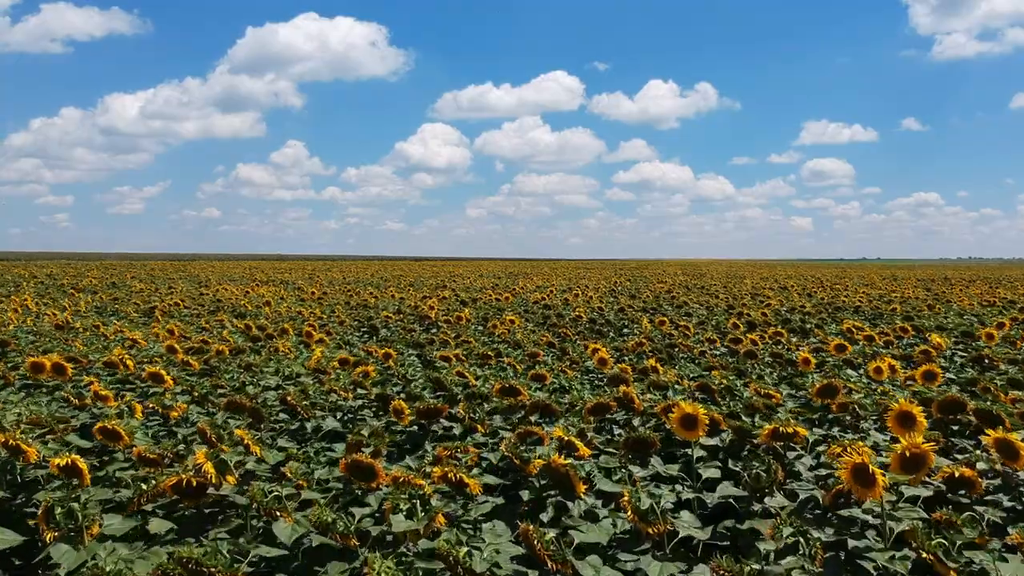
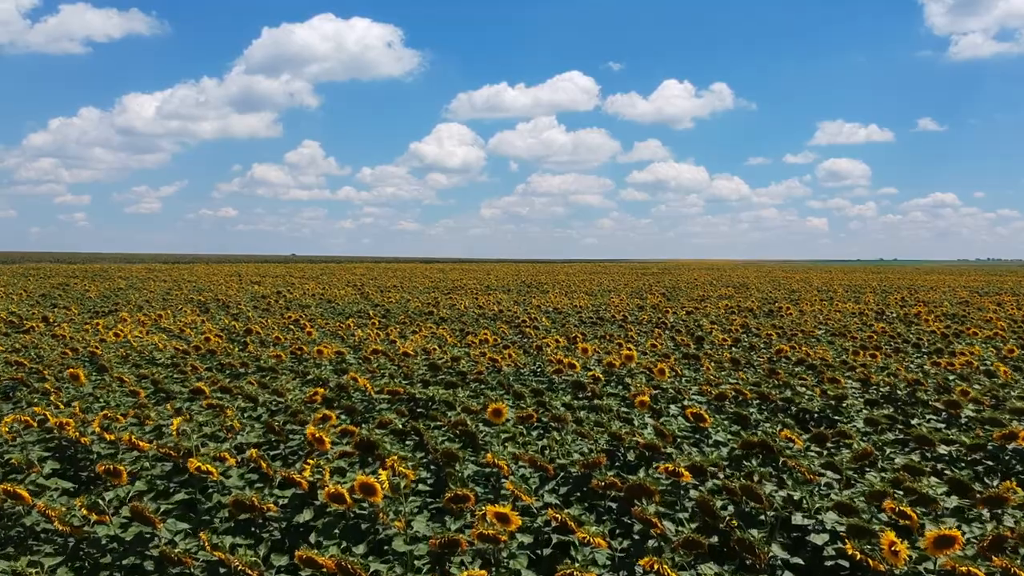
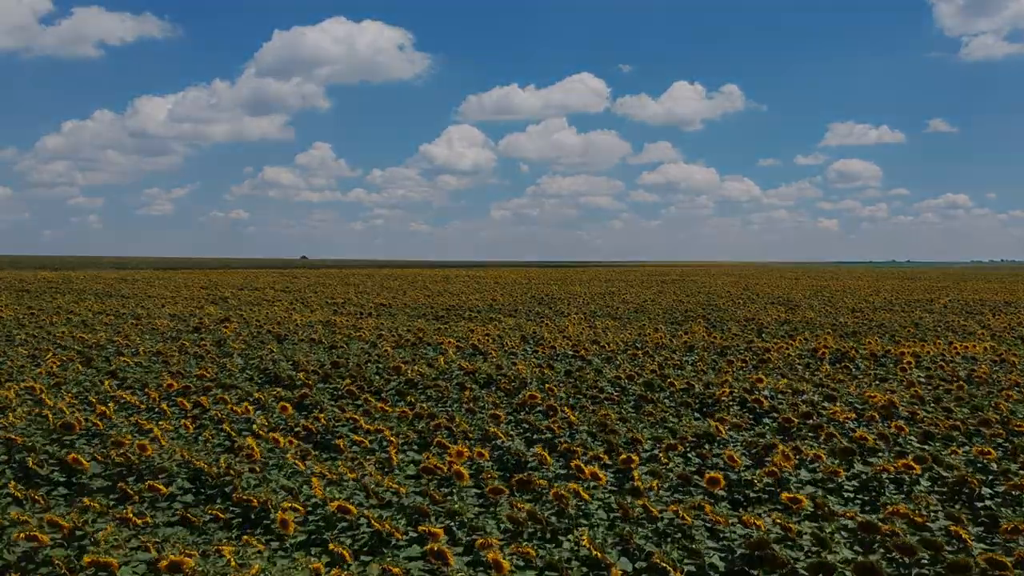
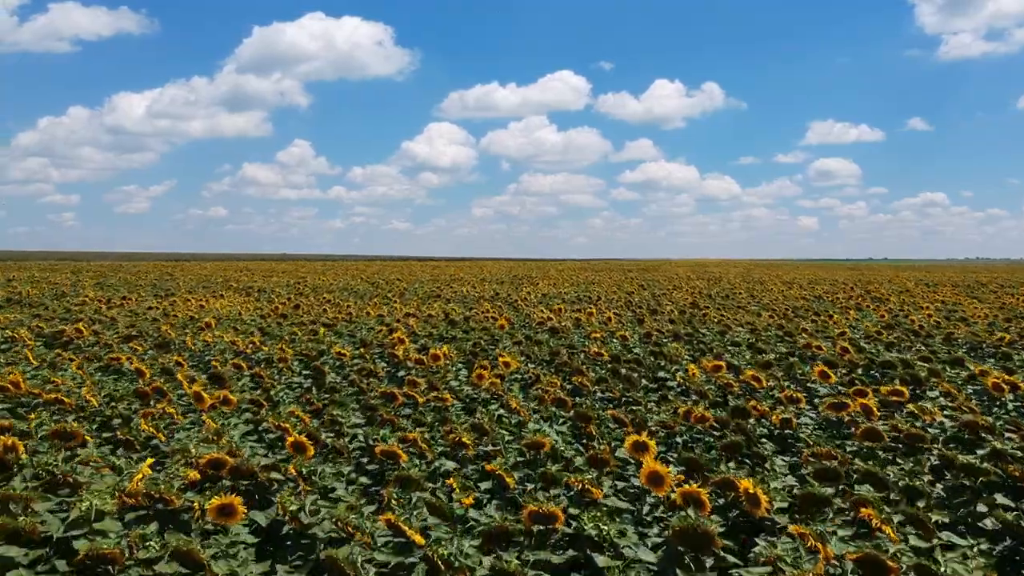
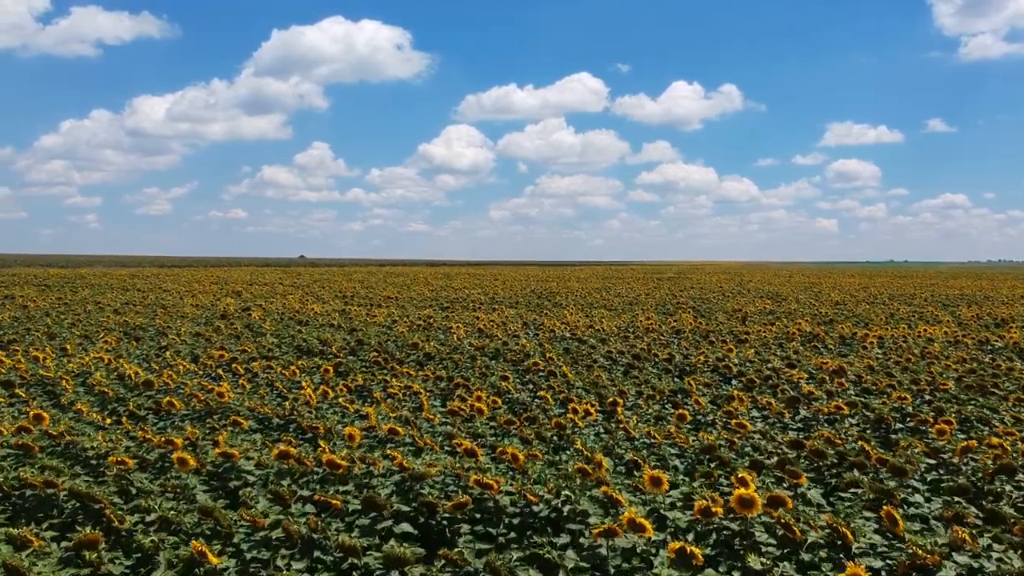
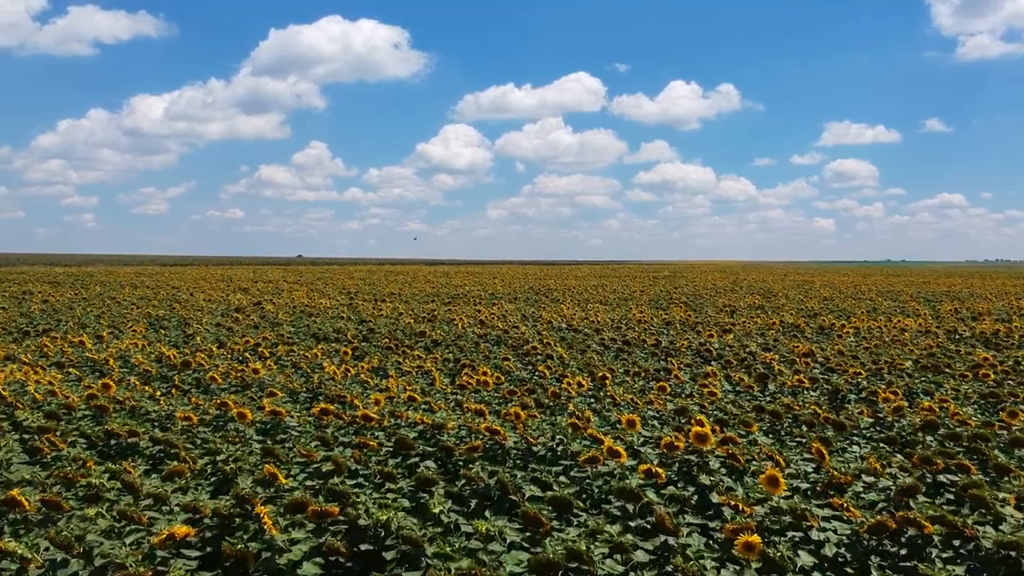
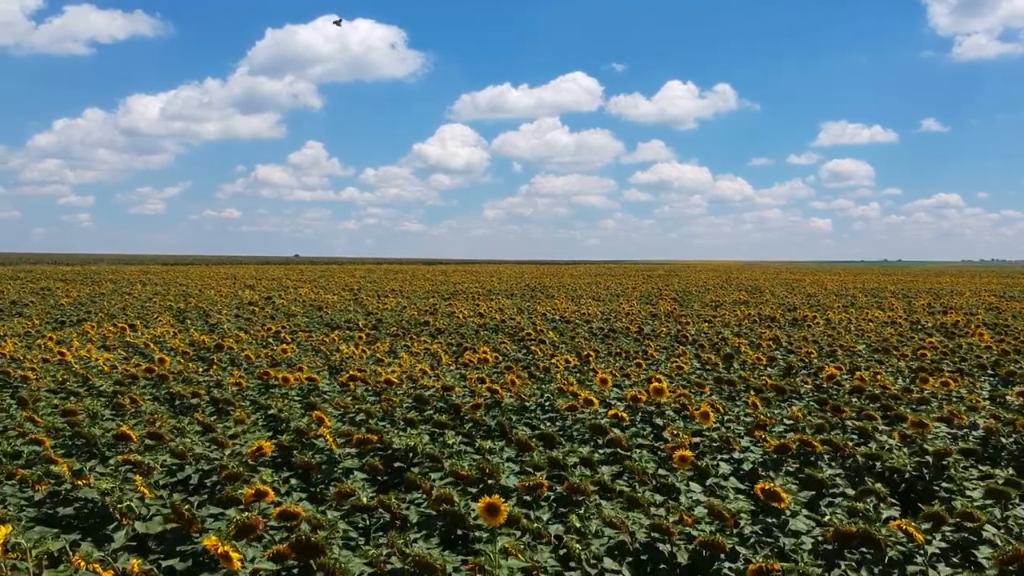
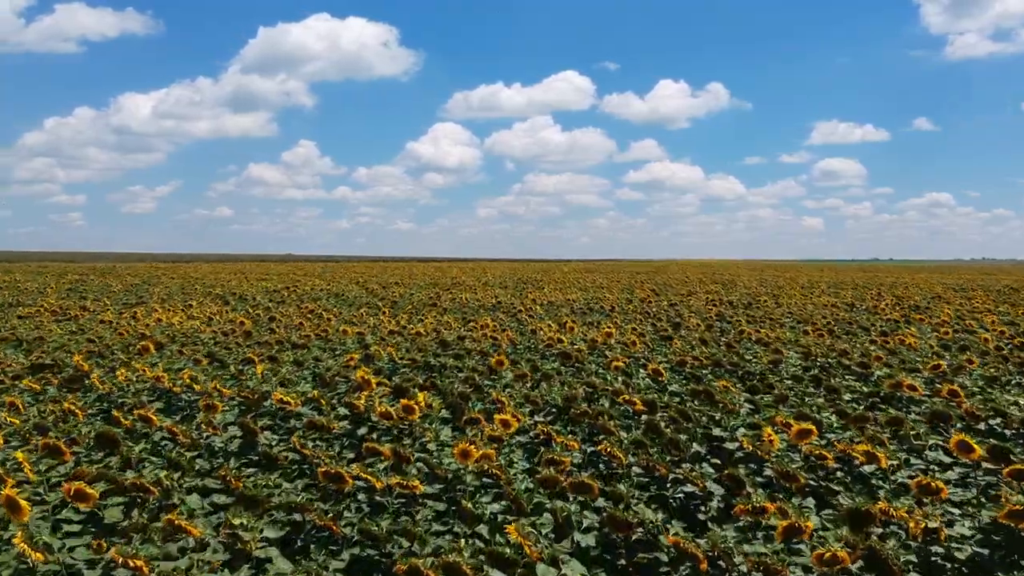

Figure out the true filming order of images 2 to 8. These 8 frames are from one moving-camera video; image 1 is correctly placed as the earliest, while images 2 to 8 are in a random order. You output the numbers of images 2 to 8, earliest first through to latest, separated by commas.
4, 8, 2, 7, 6, 5, 3
